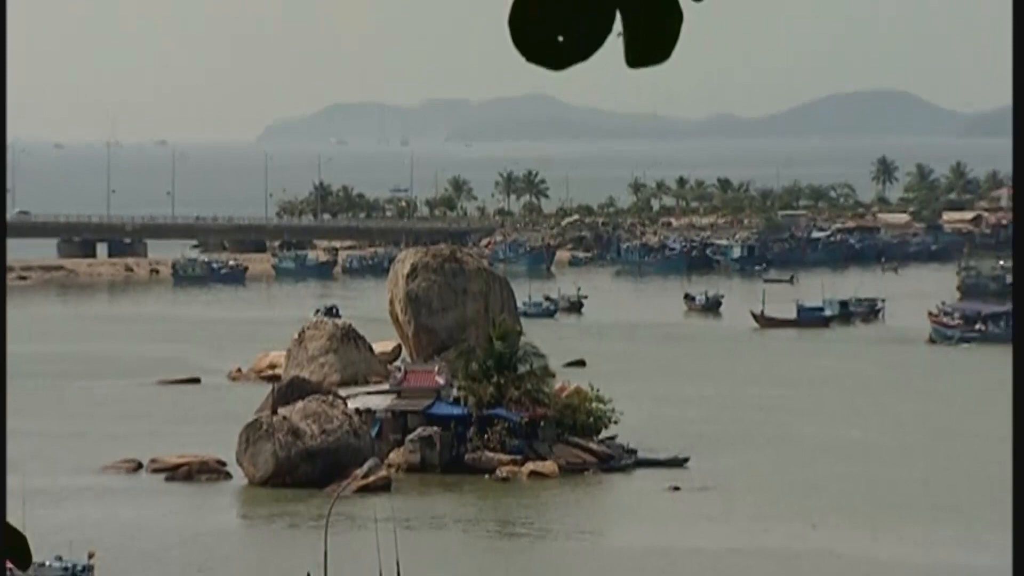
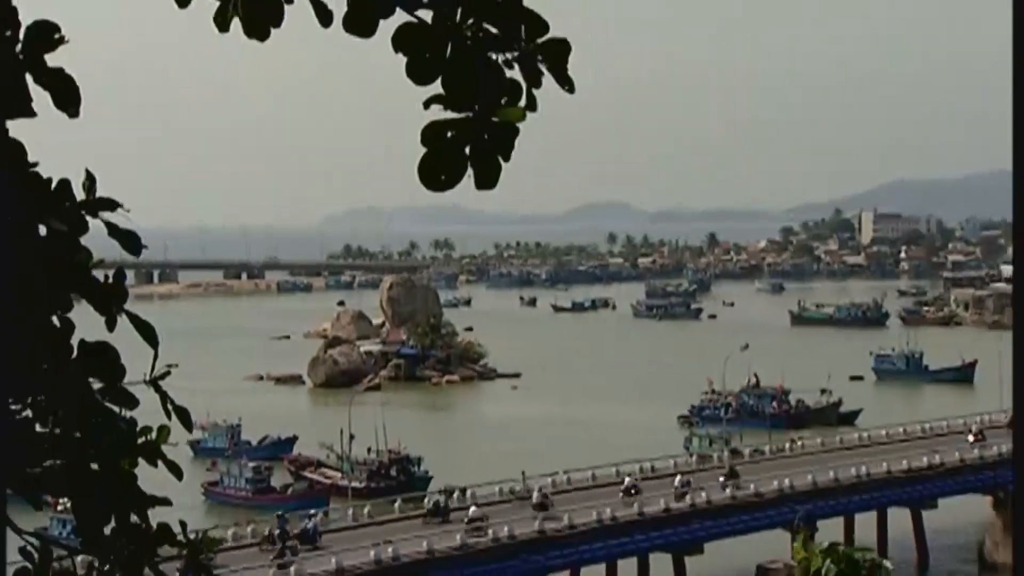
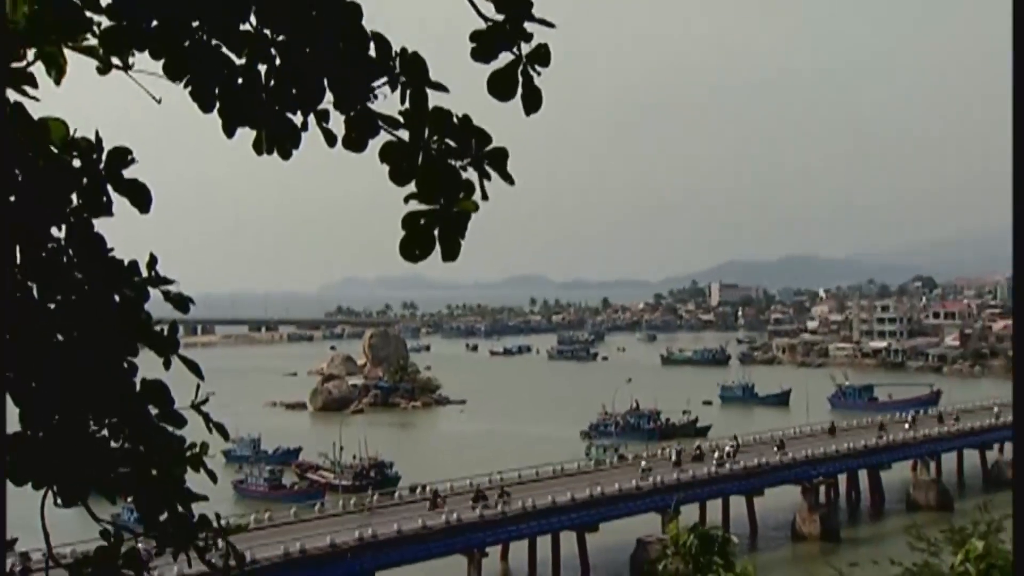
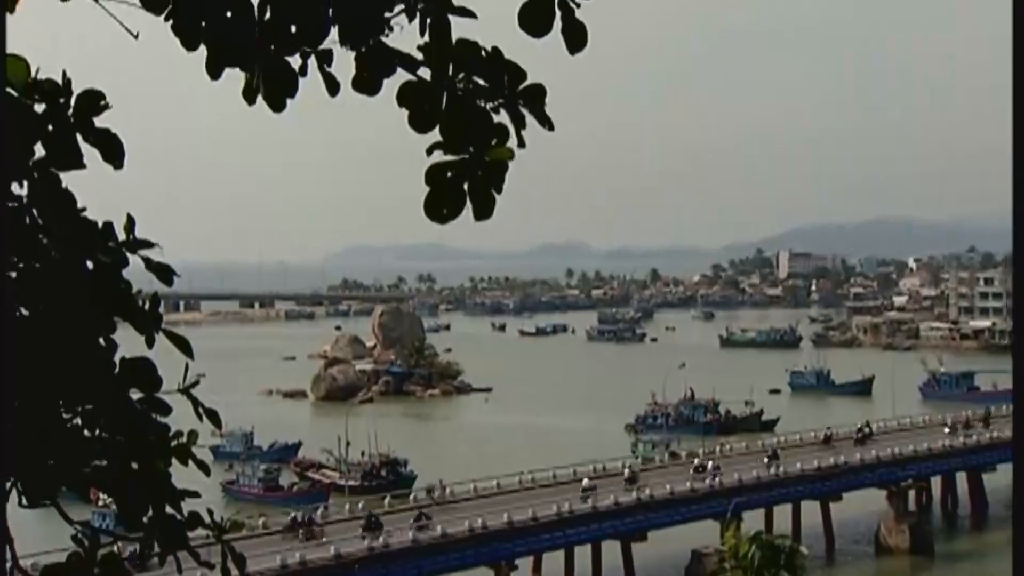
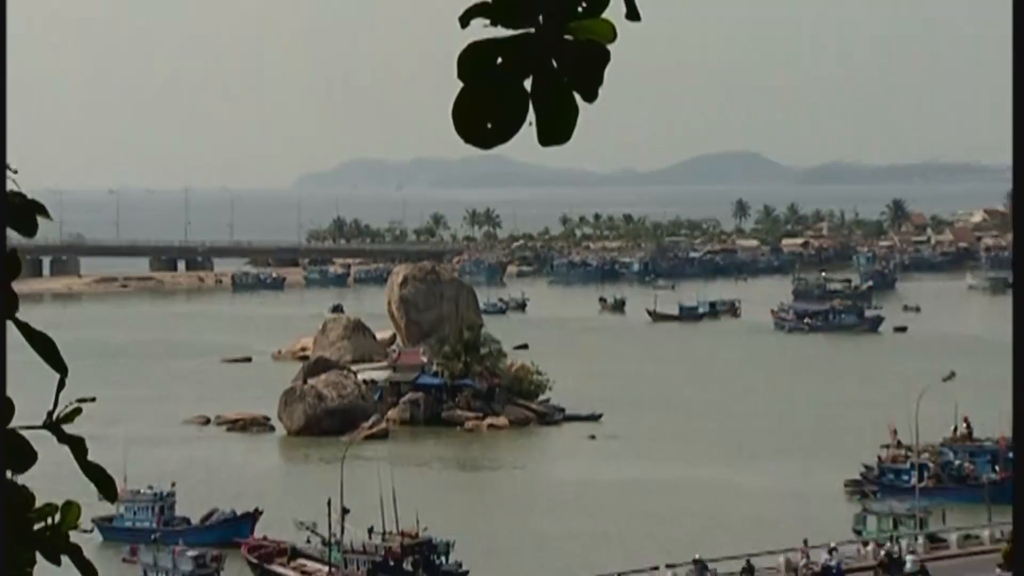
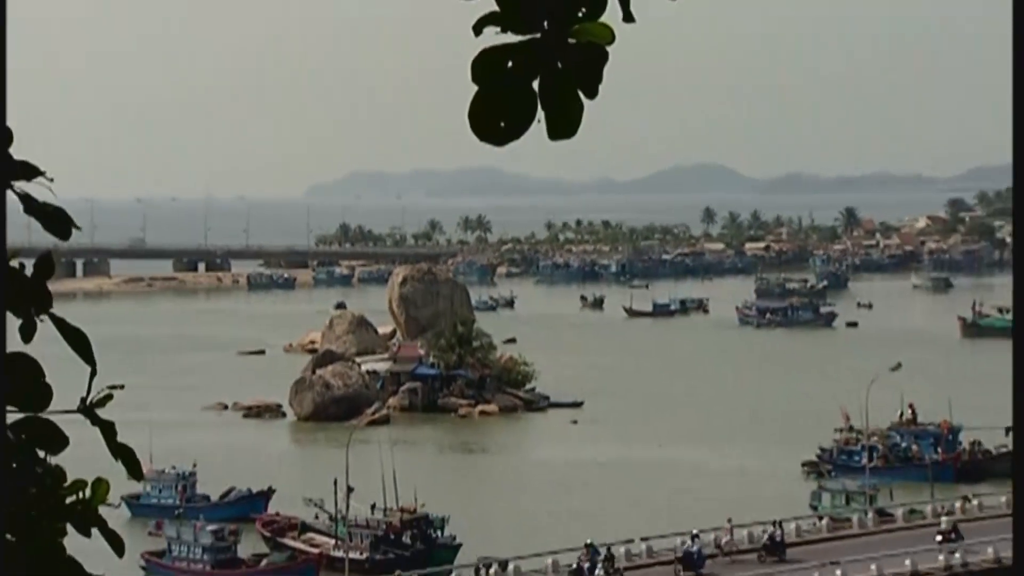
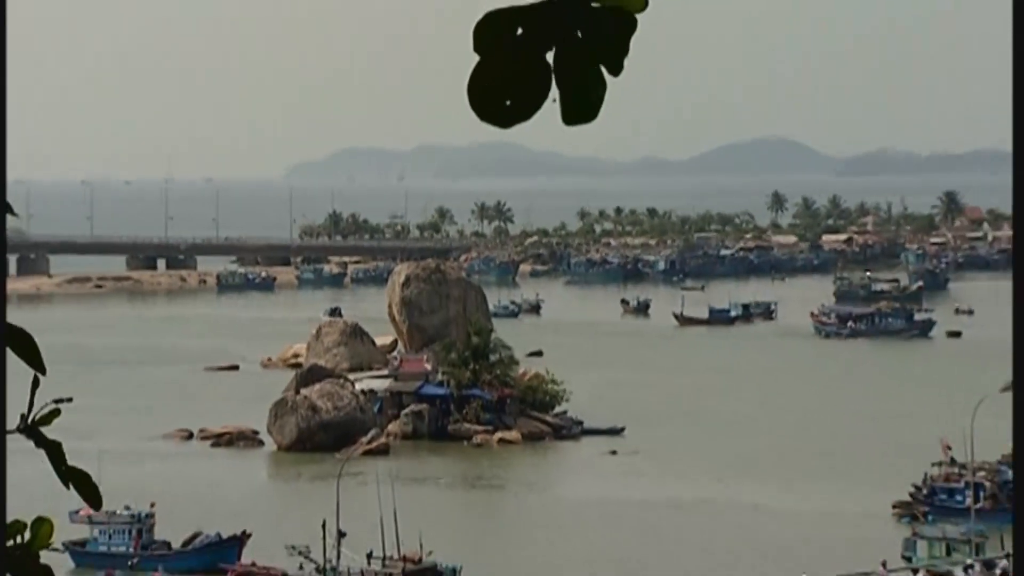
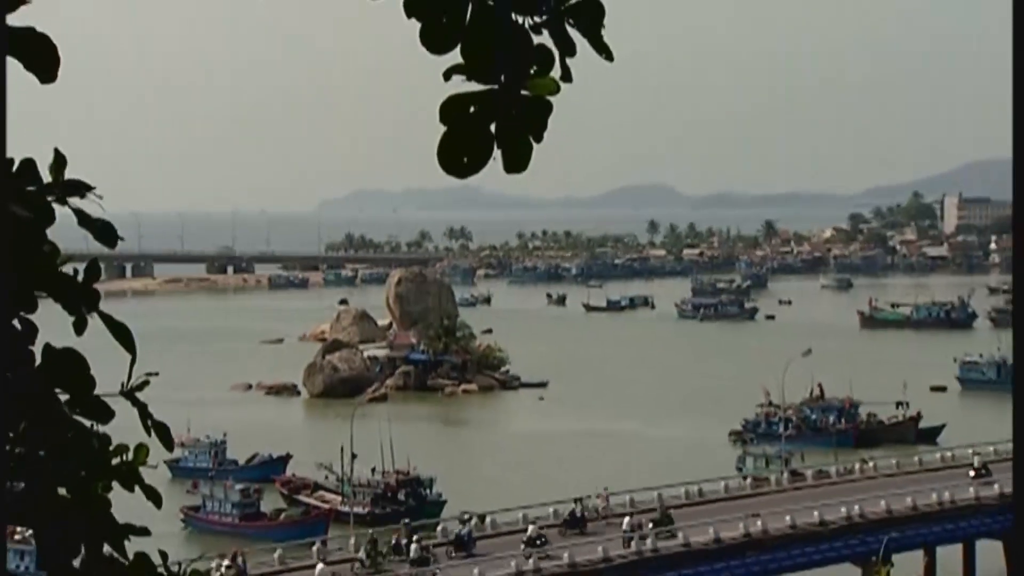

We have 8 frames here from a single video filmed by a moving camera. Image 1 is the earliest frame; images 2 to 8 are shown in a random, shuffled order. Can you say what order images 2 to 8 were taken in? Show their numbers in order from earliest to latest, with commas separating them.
7, 5, 6, 8, 2, 4, 3
